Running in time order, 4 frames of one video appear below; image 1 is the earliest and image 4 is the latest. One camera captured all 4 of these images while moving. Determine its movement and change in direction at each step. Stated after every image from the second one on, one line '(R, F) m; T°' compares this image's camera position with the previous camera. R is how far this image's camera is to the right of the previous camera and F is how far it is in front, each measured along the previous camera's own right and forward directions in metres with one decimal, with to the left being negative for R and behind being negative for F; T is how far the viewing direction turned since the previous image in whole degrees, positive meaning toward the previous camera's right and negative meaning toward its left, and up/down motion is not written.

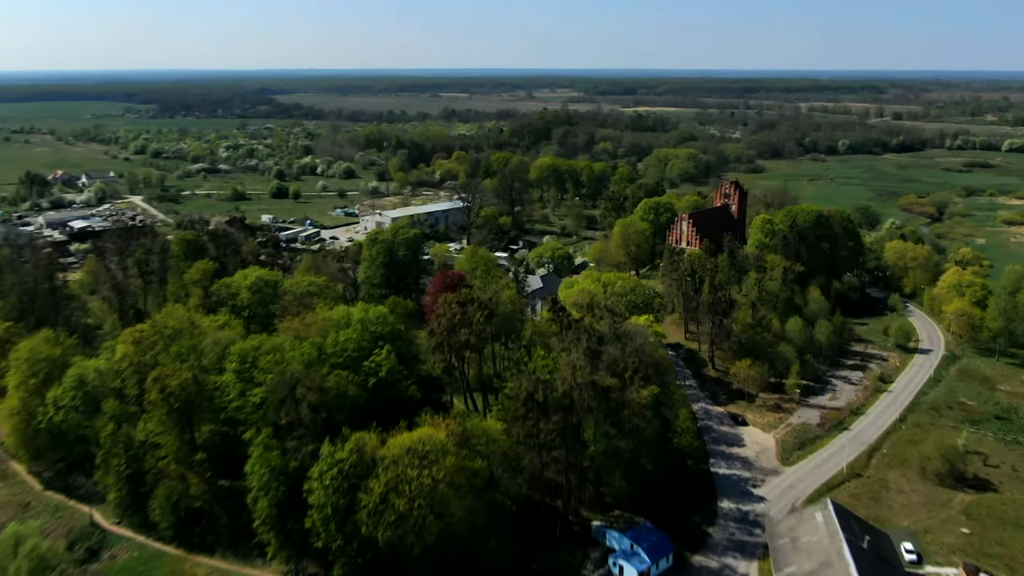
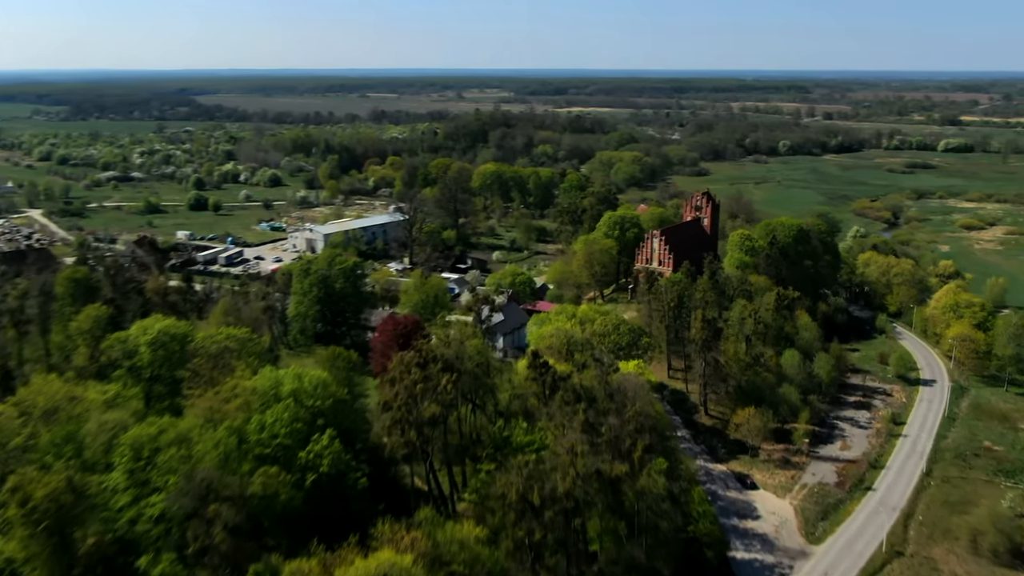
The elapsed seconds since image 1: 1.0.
(-1.1, +6.0) m; +4°
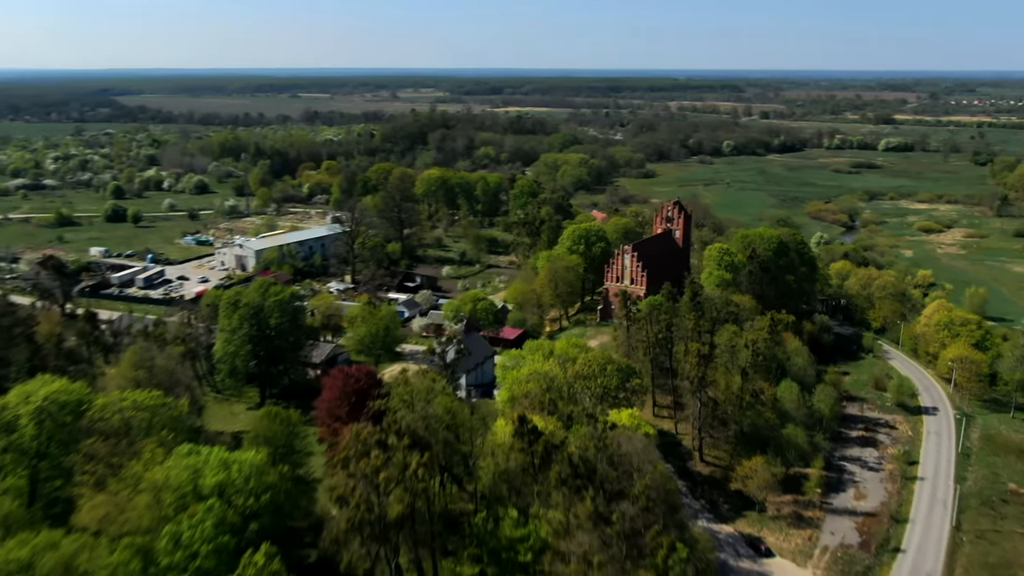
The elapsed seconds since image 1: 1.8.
(-0.9, +4.8) m; +4°
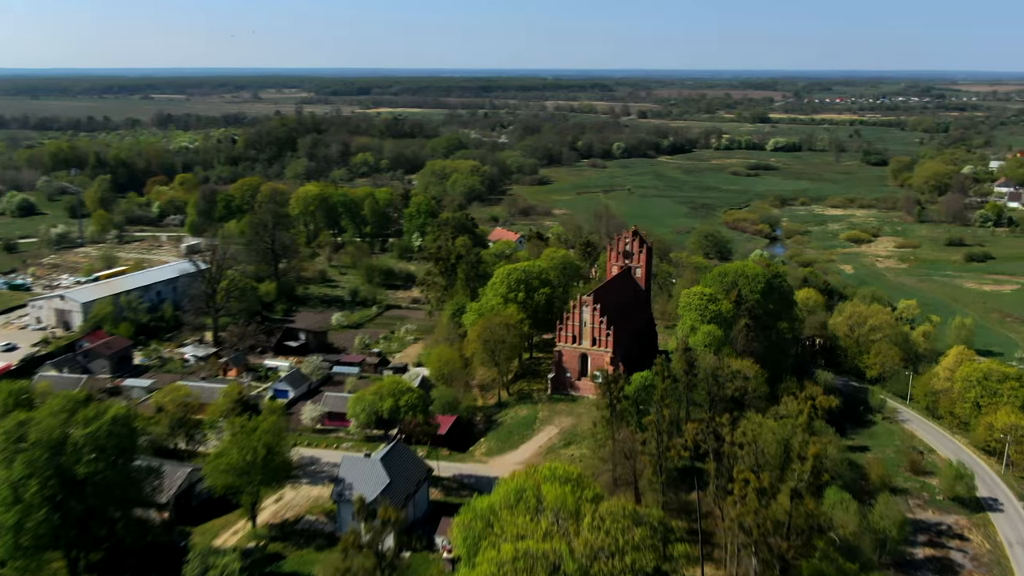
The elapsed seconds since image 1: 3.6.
(-1.7, +10.7) m; +8°
